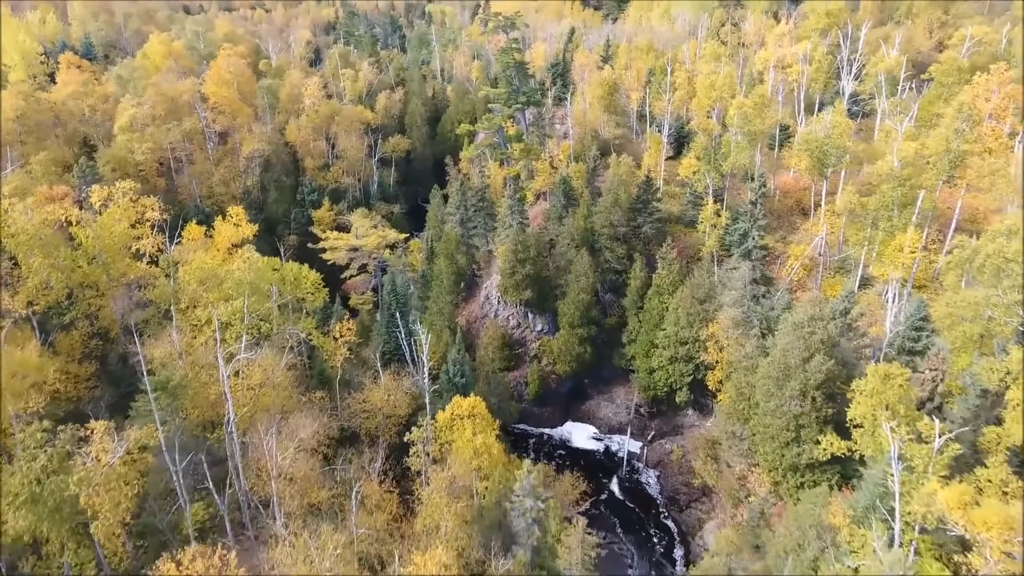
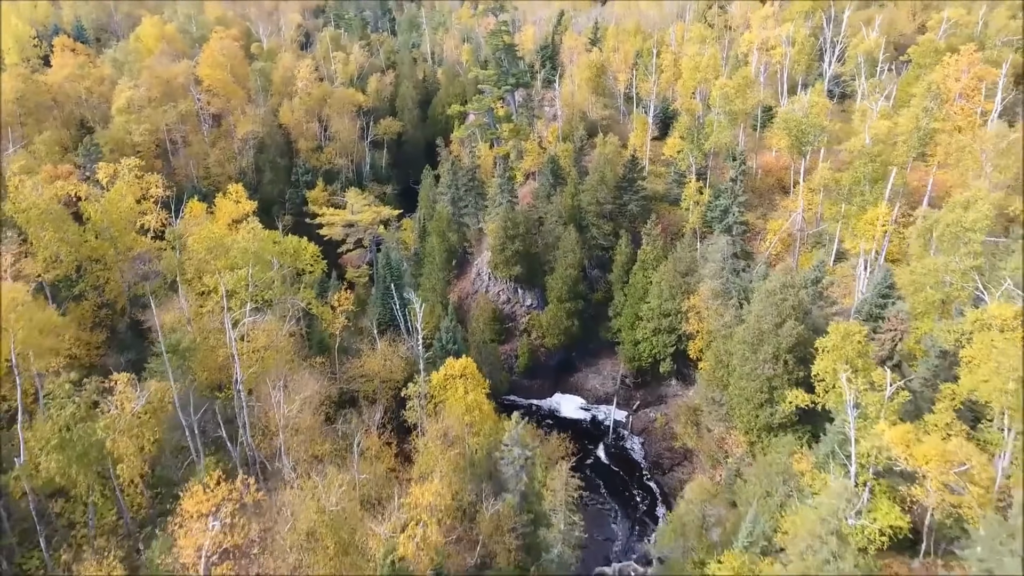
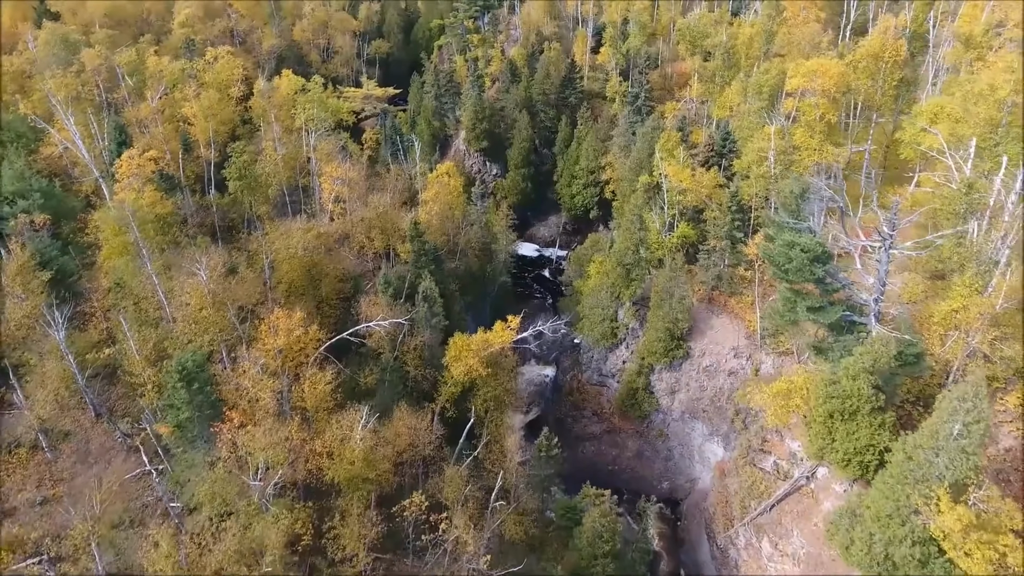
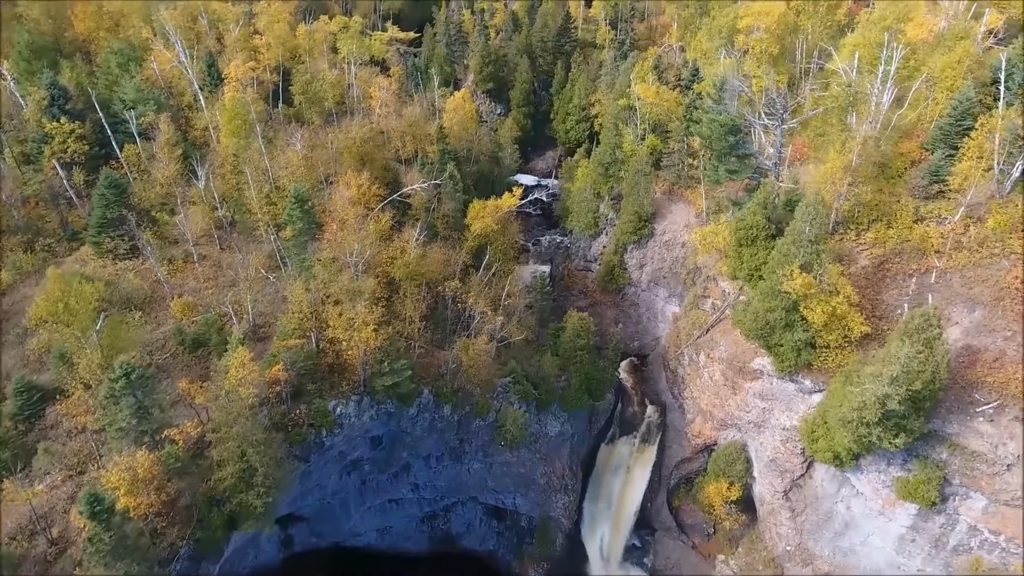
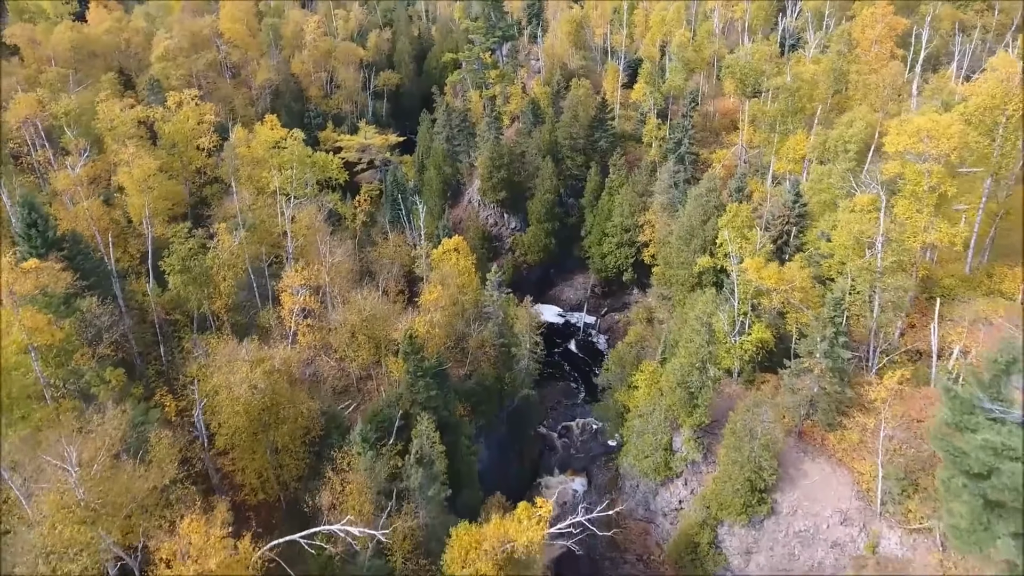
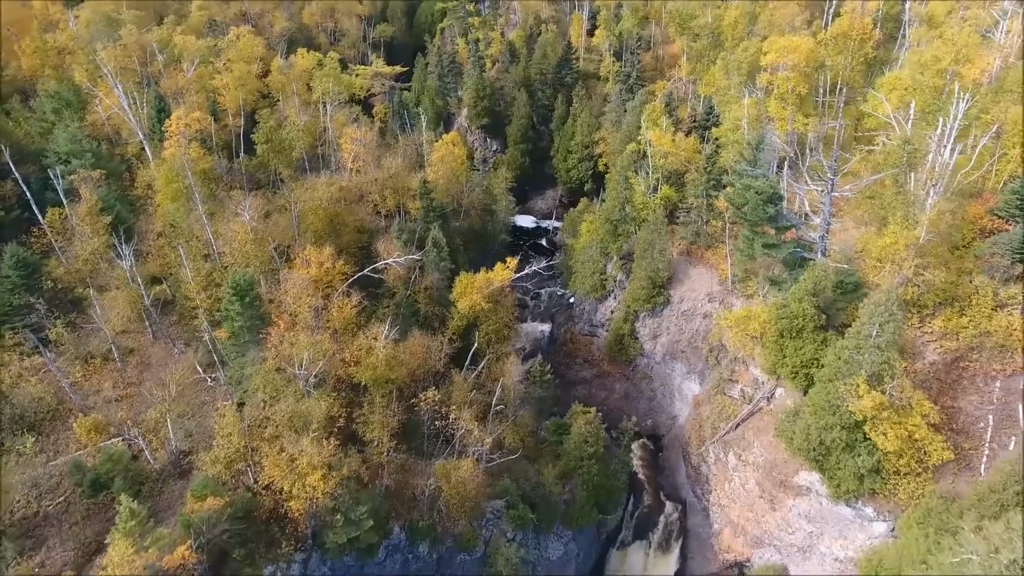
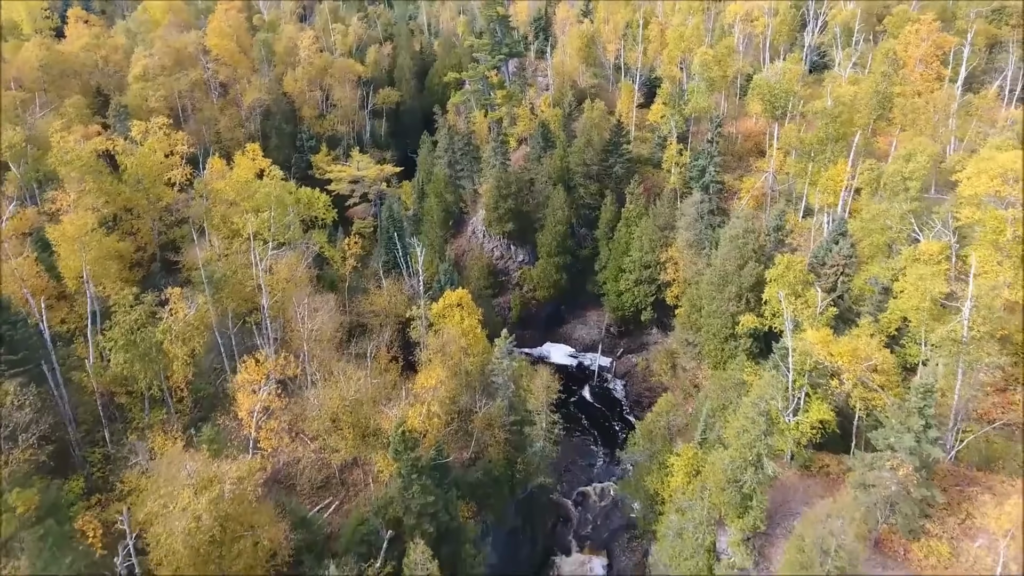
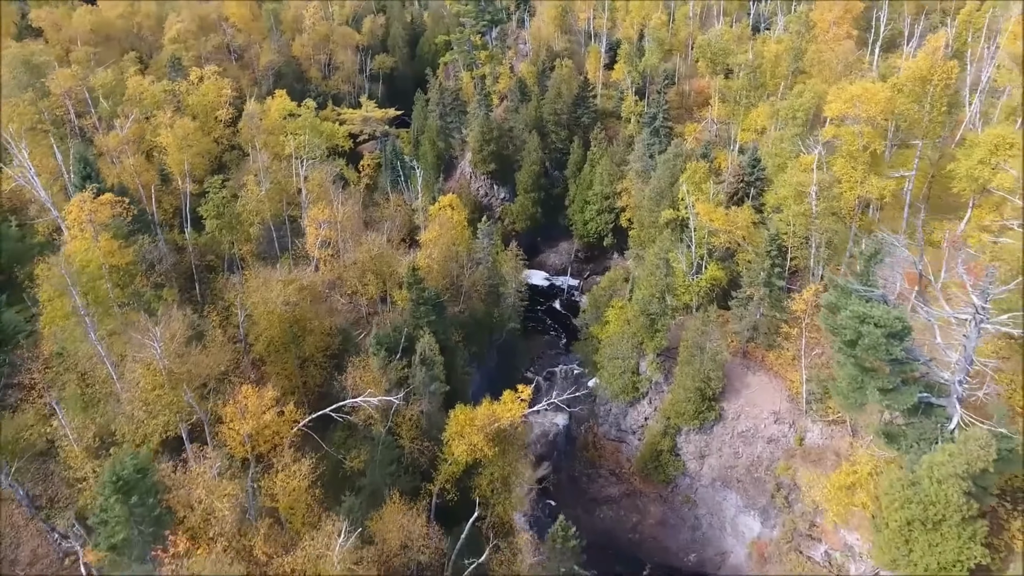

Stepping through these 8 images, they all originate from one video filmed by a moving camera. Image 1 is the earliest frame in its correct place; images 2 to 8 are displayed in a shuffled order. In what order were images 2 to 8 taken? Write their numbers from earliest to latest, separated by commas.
2, 7, 5, 8, 3, 6, 4
